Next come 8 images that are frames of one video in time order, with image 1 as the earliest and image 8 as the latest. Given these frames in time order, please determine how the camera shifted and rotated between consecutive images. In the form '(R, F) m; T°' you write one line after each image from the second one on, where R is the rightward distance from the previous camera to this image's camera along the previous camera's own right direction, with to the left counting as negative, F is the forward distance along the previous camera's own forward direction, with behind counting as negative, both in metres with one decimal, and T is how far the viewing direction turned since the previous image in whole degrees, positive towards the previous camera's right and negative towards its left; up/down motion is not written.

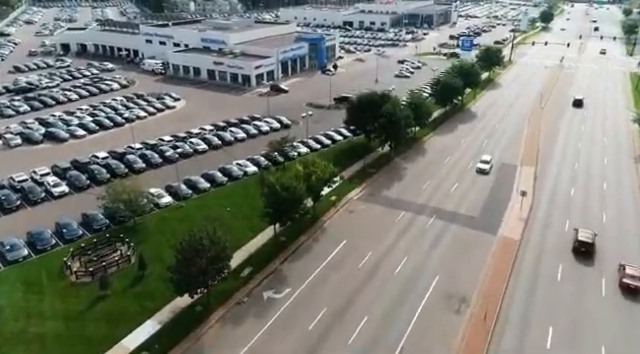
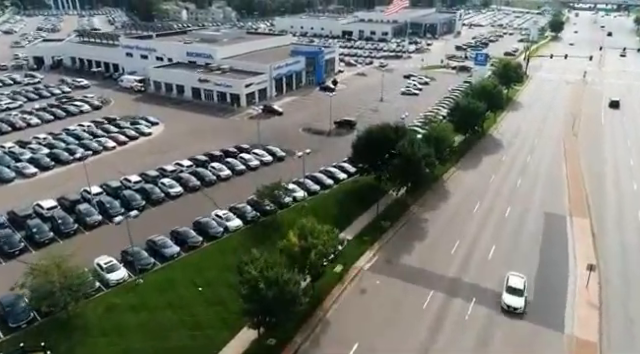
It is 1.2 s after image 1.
(-0.2, +8.7) m; 0°
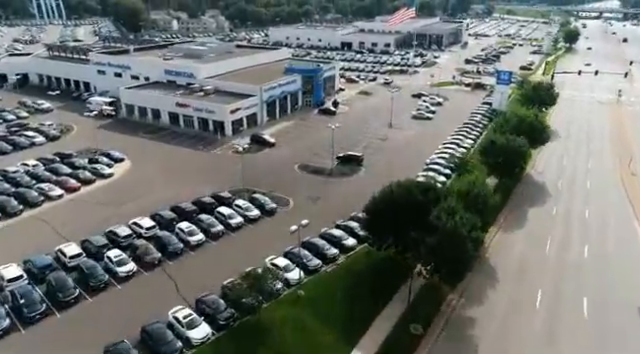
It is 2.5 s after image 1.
(-0.2, +10.2) m; 0°
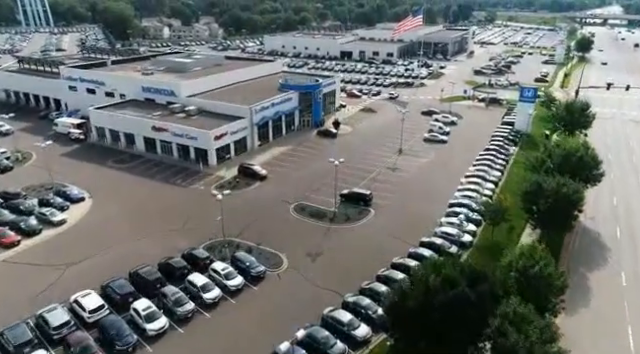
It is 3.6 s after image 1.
(-0.2, +8.2) m; 0°
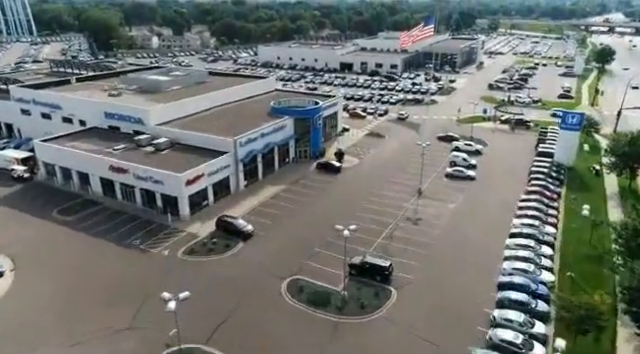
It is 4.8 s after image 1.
(-0.3, +10.3) m; 0°
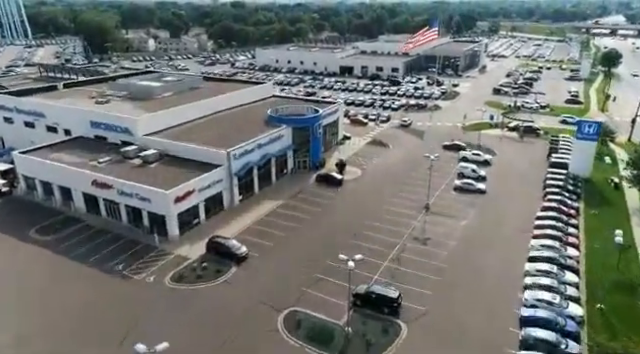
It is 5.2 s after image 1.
(-0.1, +3.0) m; 0°
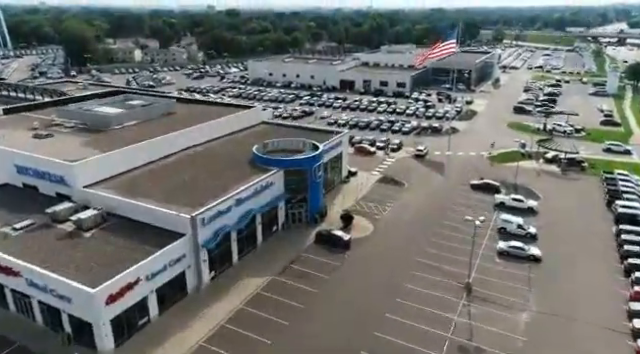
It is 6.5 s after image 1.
(-0.2, +11.1) m; 0°
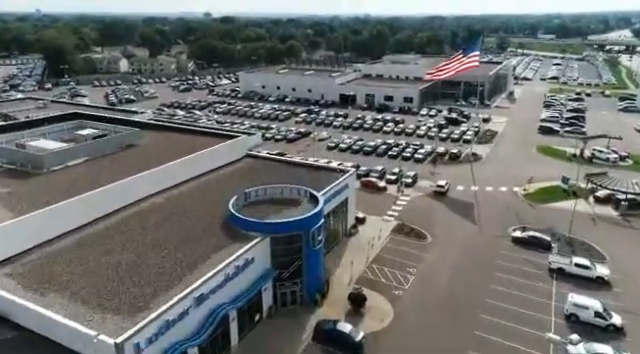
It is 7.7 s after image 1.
(-0.2, +10.3) m; 0°
